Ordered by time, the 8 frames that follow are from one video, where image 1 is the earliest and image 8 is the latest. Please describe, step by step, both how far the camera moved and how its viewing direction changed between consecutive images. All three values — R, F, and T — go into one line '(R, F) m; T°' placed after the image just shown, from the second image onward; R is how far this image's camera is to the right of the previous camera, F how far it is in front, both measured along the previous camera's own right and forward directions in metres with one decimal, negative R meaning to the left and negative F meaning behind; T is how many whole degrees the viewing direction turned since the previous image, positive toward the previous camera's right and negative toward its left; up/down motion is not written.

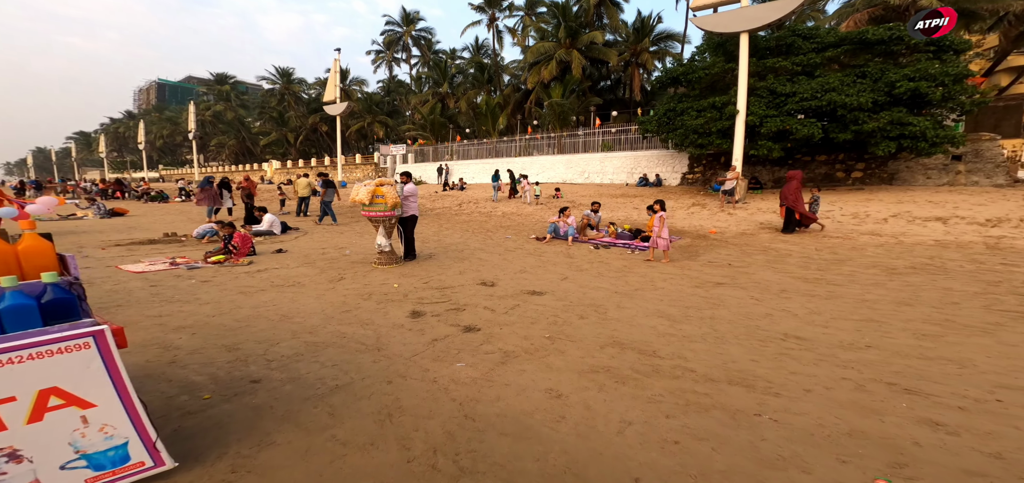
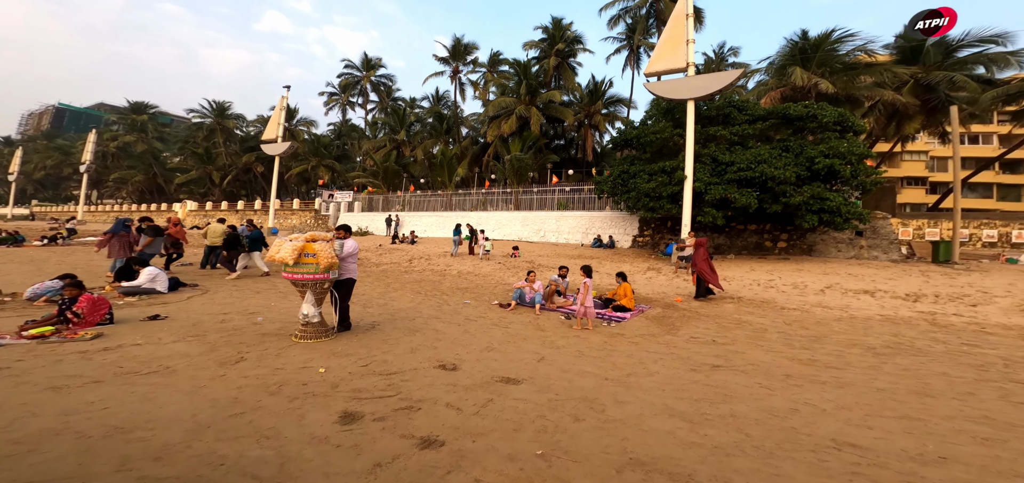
(-0.2, +0.7) m; +9°
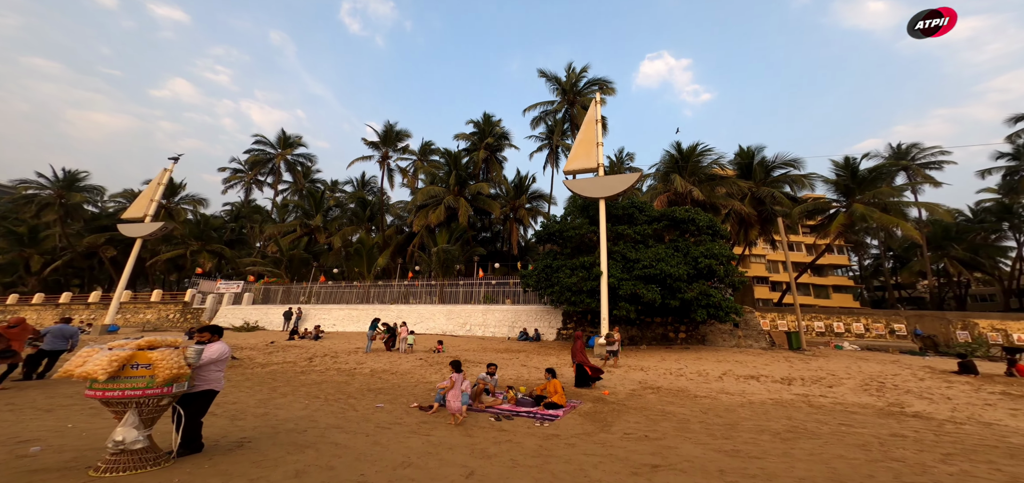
(-0.1, +0.2) m; +12°
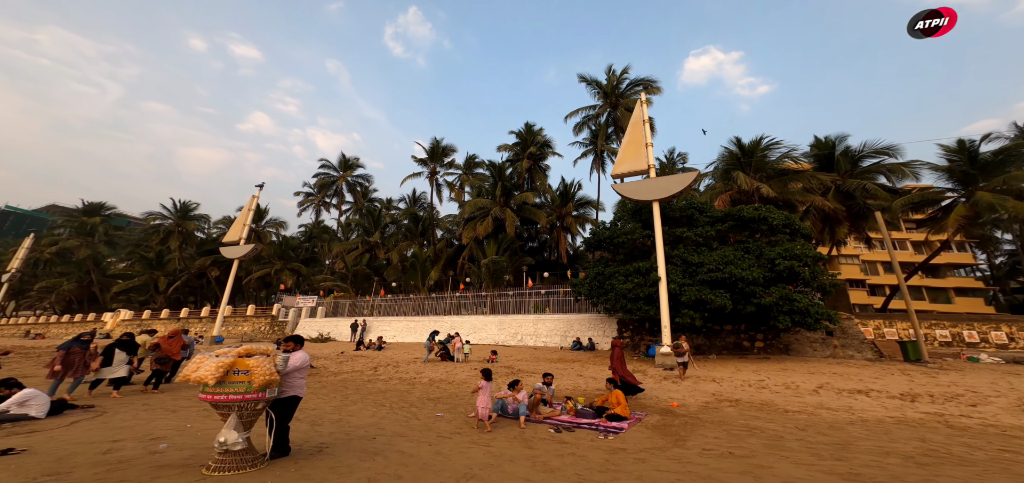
(-0.1, +0.1) m; -7°
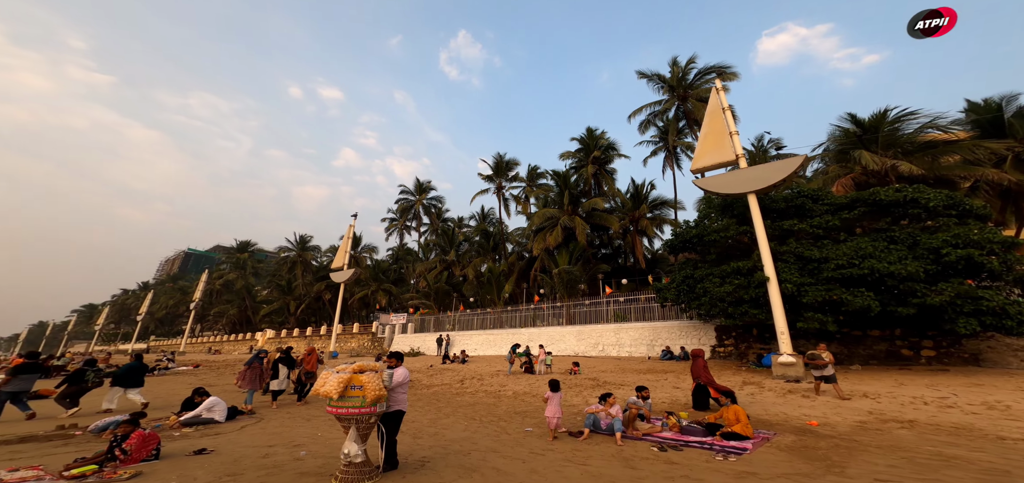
(-0.2, +0.1) m; -10°
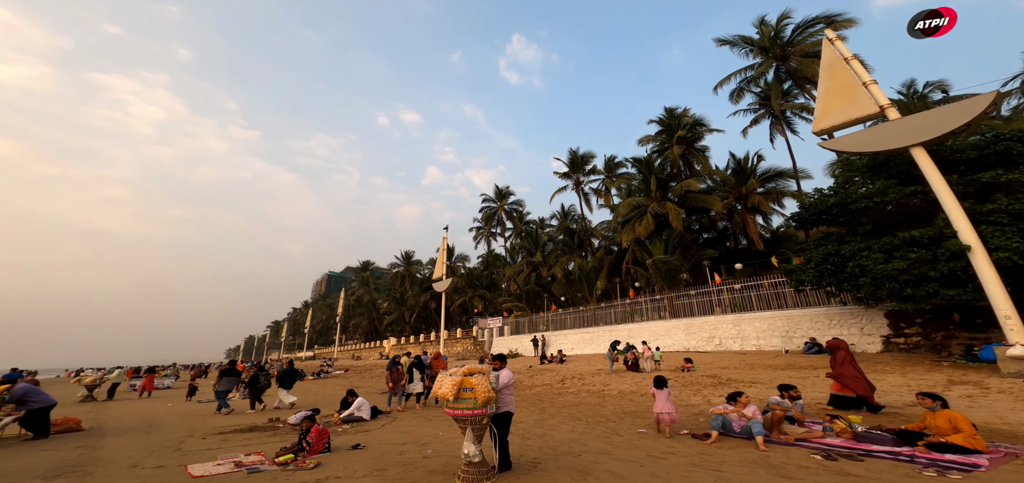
(-0.3, +0.2) m; -11°
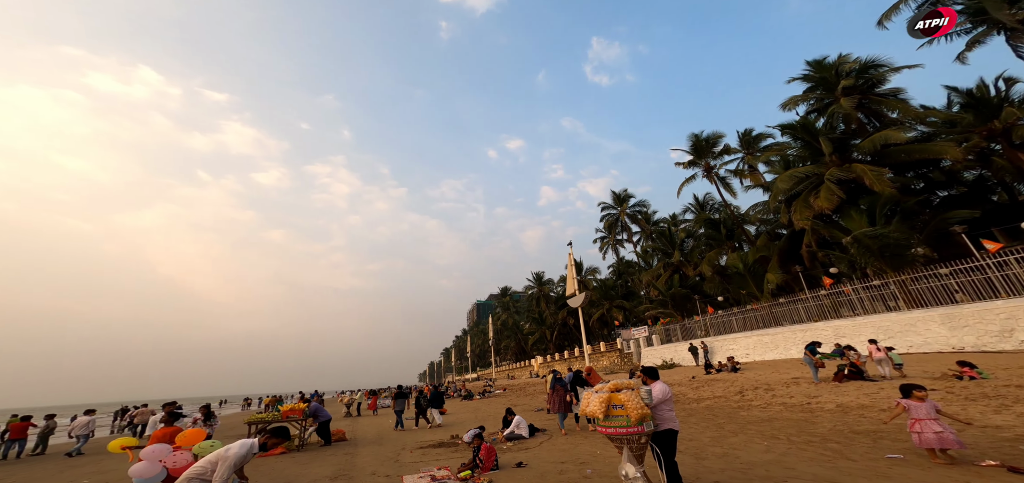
(-0.8, +0.3) m; -16°
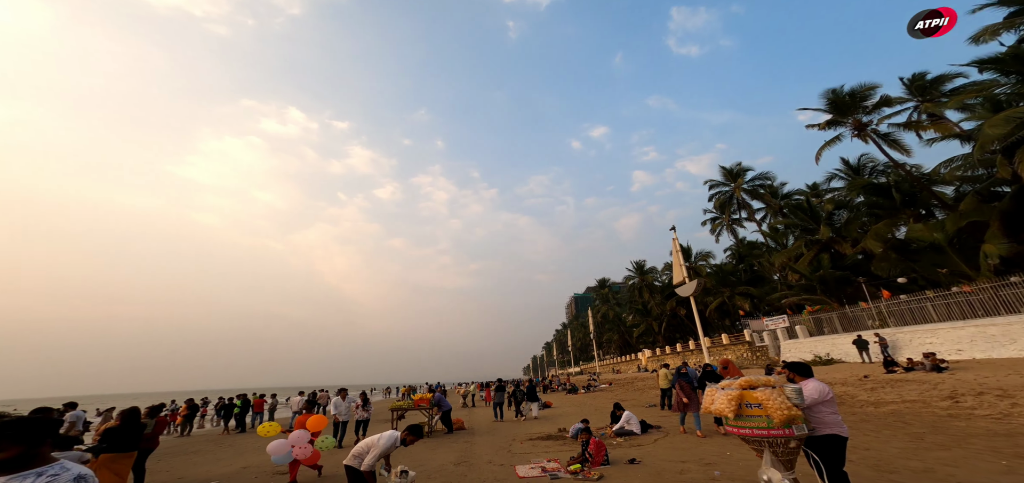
(-0.9, +0.4) m; -13°
